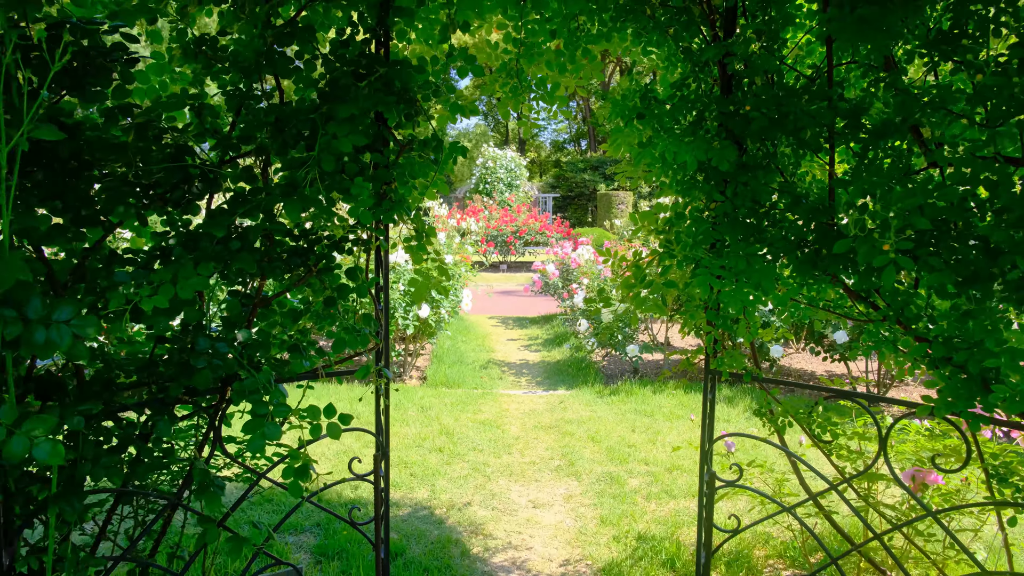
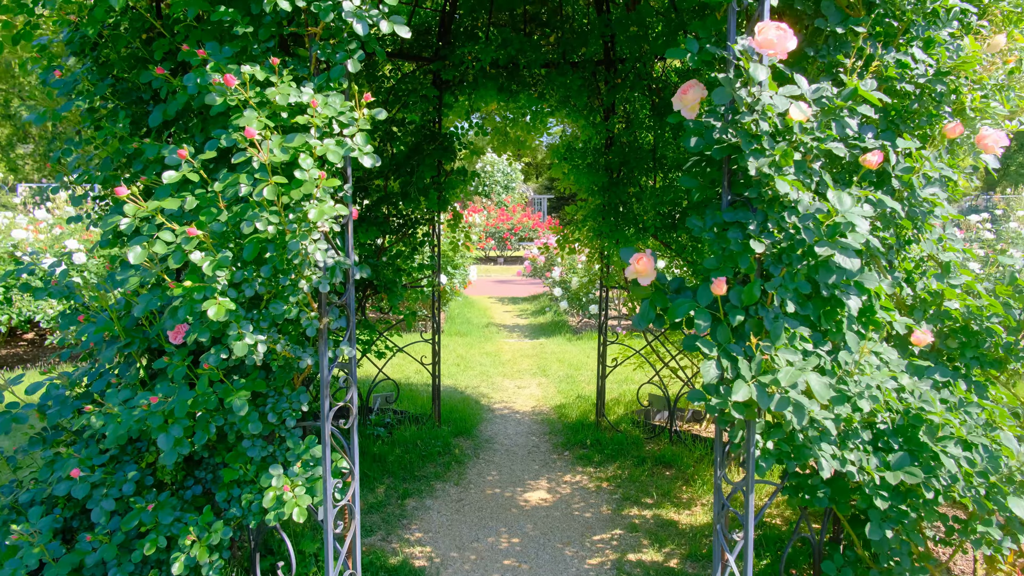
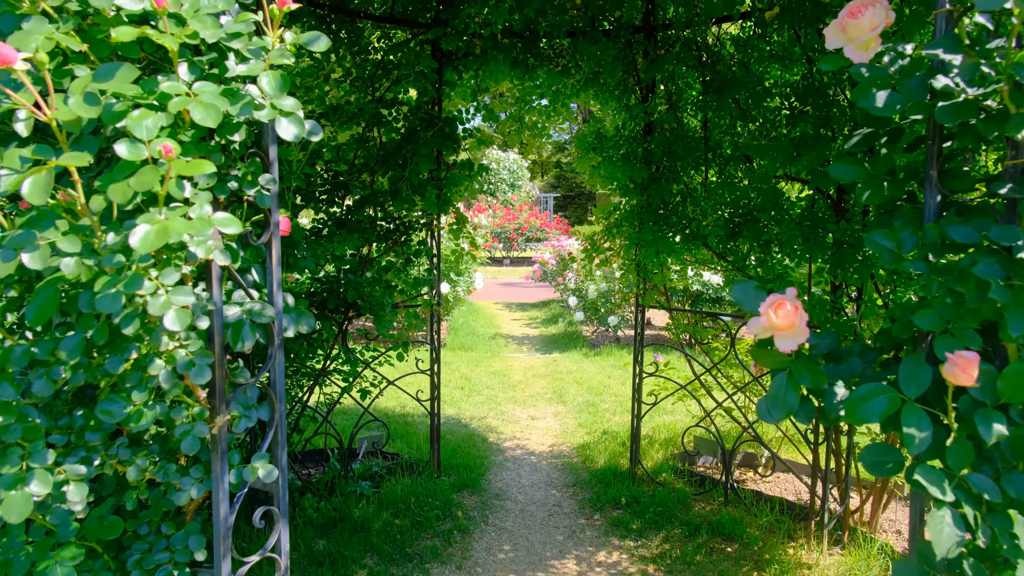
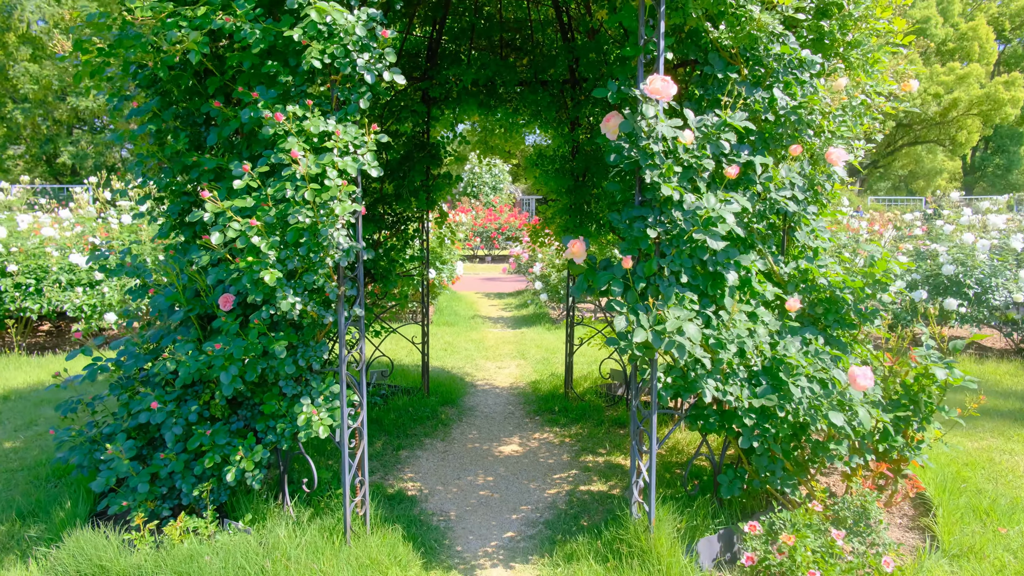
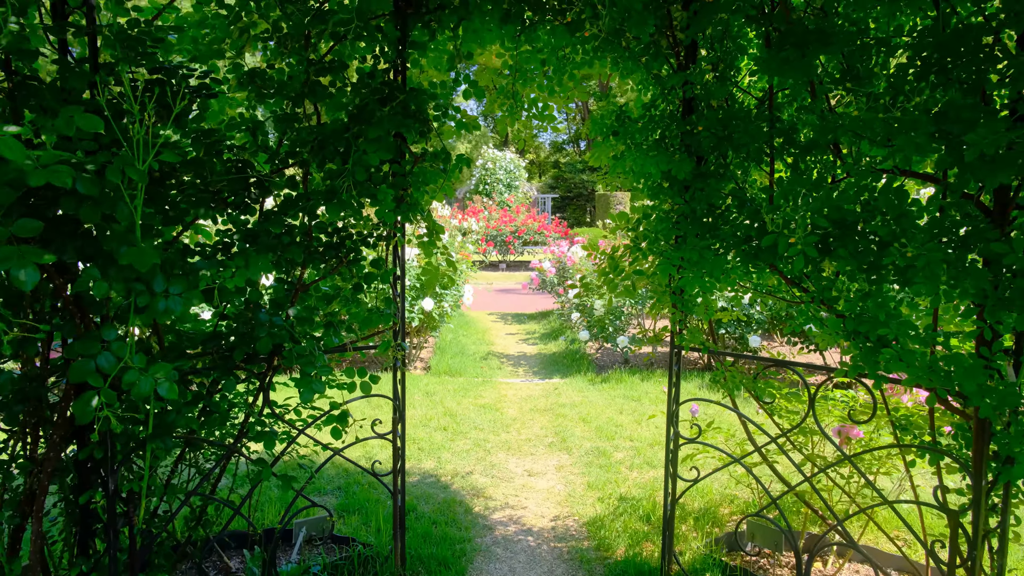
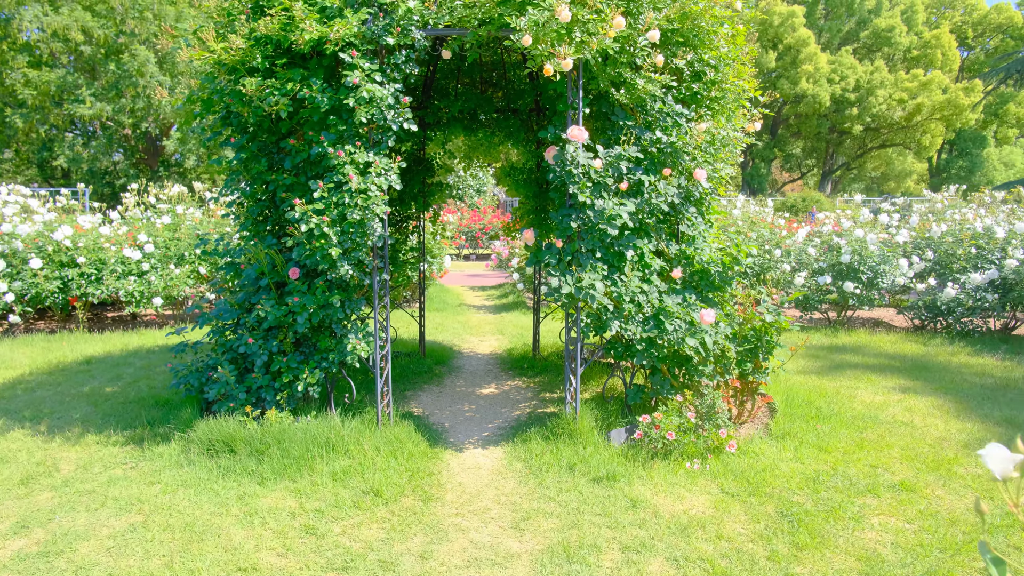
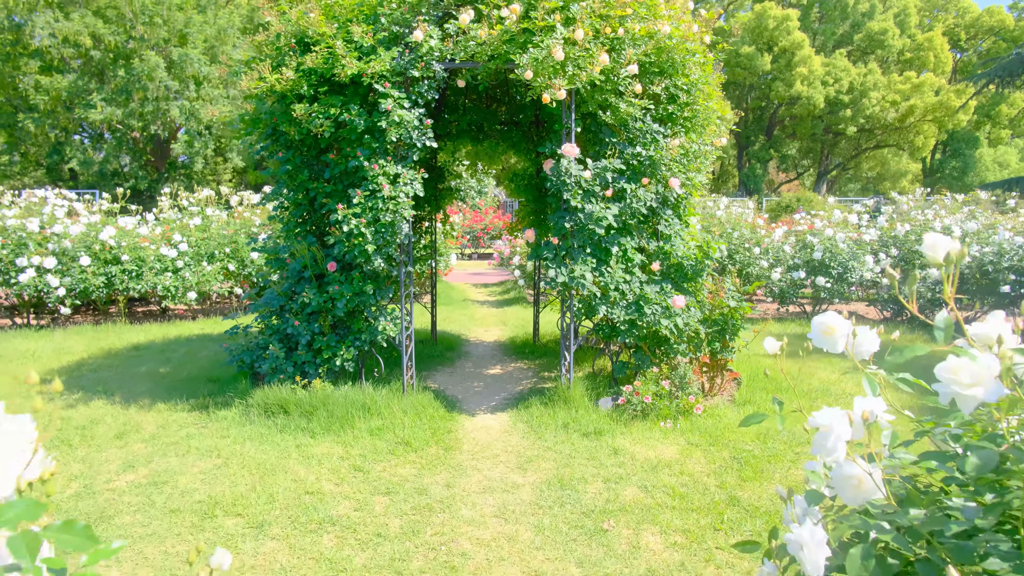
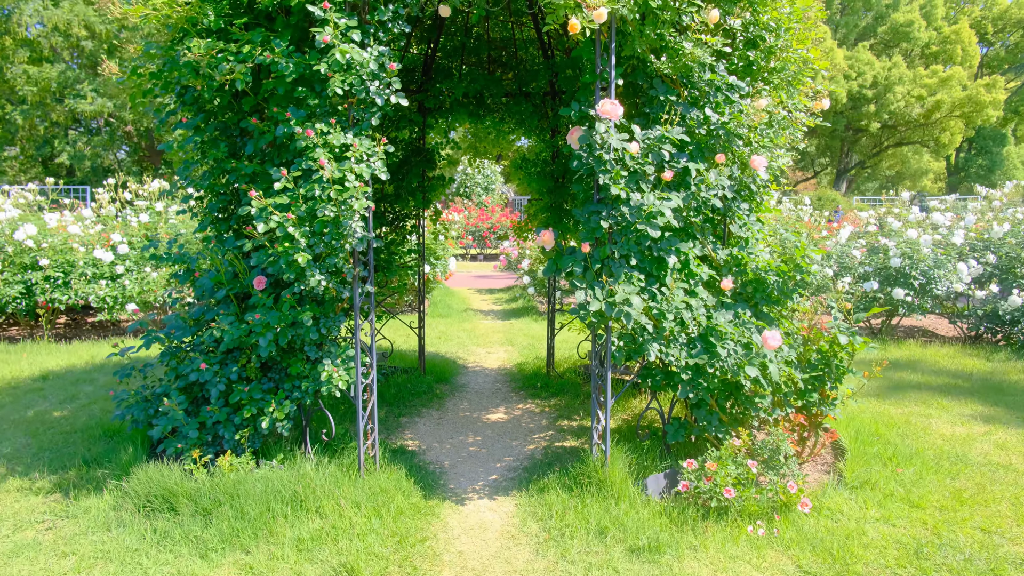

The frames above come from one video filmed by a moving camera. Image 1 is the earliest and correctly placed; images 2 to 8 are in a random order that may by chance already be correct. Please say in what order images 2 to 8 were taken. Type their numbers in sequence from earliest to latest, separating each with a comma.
5, 3, 2, 4, 8, 6, 7
